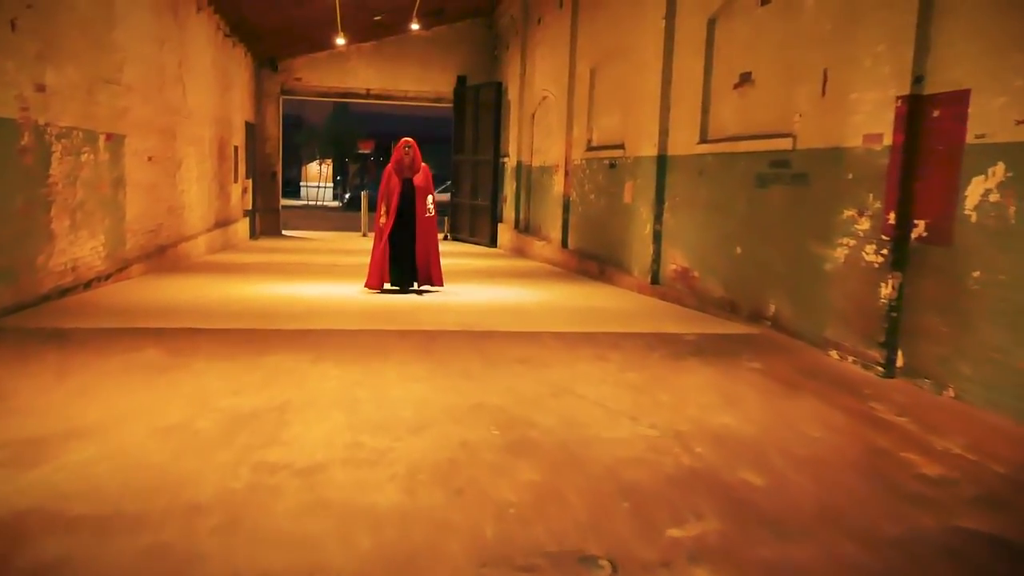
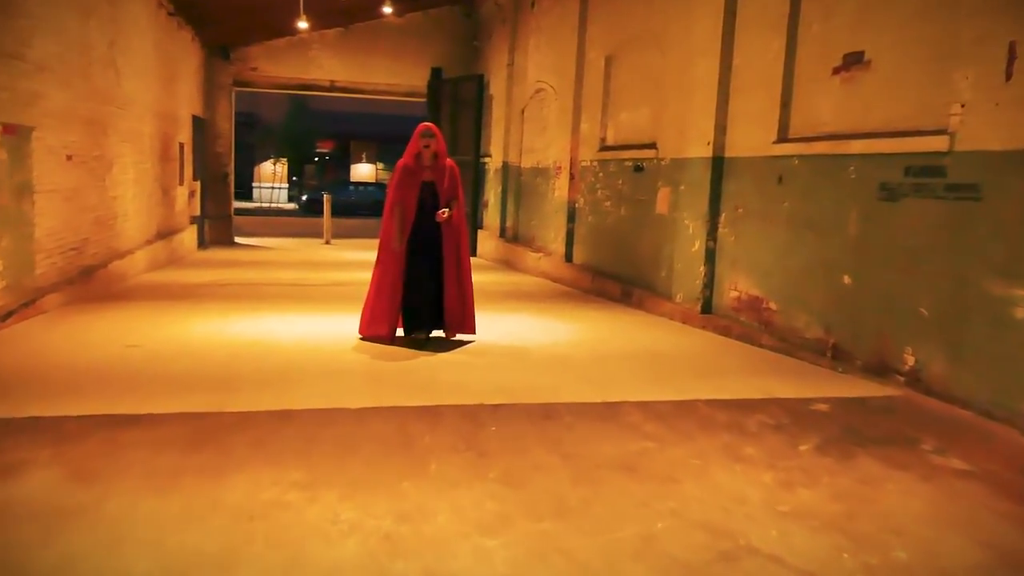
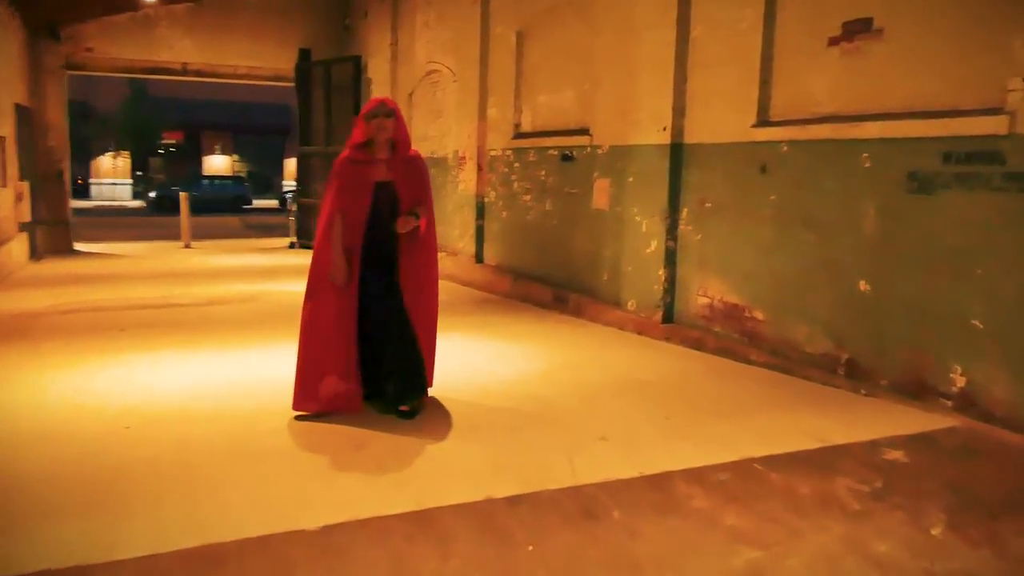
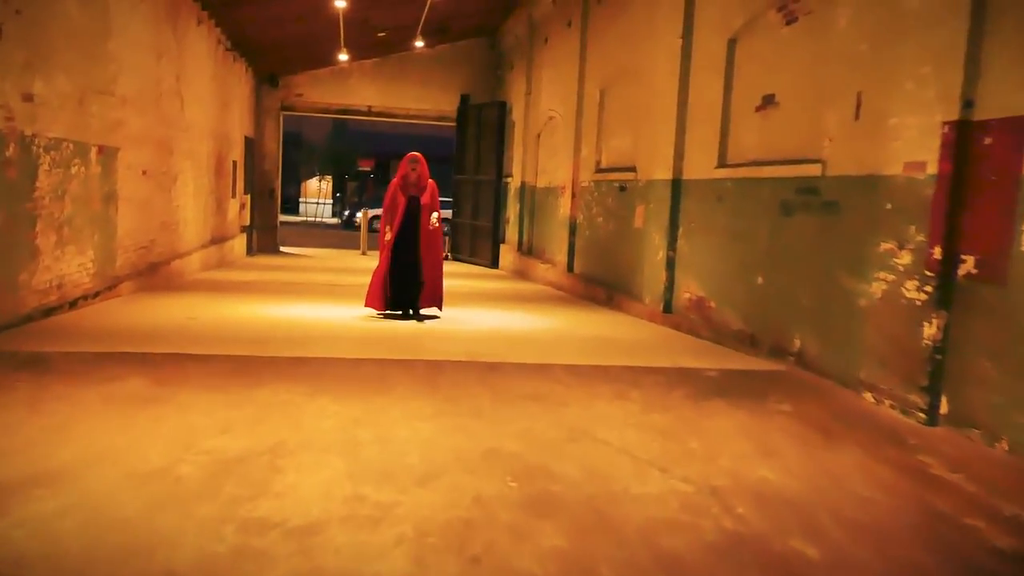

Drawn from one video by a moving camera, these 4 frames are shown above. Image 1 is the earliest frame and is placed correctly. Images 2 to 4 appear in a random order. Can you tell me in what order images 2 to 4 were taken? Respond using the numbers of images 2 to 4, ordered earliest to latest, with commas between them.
4, 2, 3
